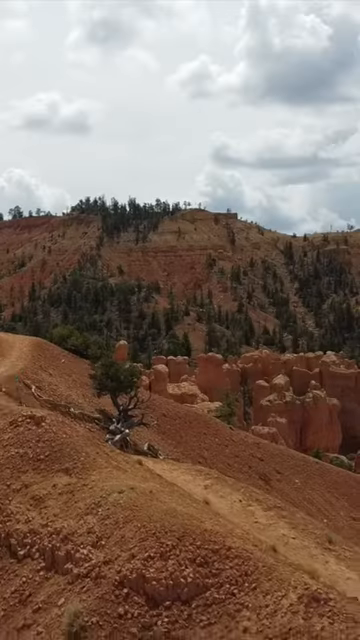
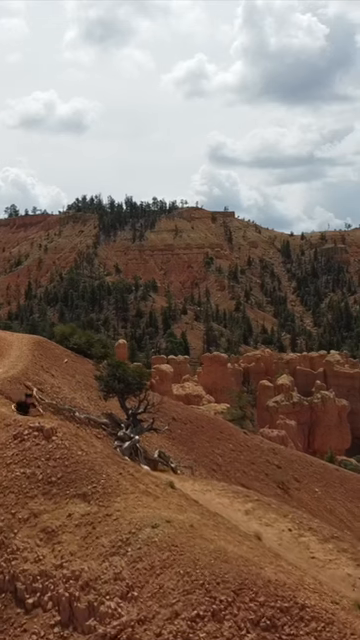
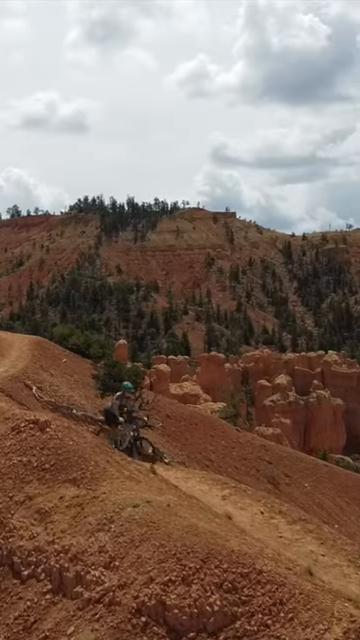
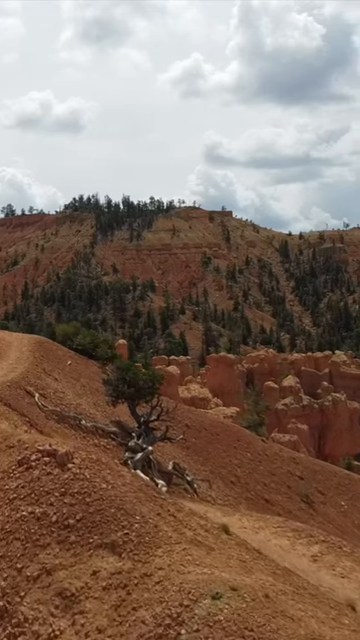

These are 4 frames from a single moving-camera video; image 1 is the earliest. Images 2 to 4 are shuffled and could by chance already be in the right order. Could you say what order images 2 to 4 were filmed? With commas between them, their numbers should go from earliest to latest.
3, 2, 4
